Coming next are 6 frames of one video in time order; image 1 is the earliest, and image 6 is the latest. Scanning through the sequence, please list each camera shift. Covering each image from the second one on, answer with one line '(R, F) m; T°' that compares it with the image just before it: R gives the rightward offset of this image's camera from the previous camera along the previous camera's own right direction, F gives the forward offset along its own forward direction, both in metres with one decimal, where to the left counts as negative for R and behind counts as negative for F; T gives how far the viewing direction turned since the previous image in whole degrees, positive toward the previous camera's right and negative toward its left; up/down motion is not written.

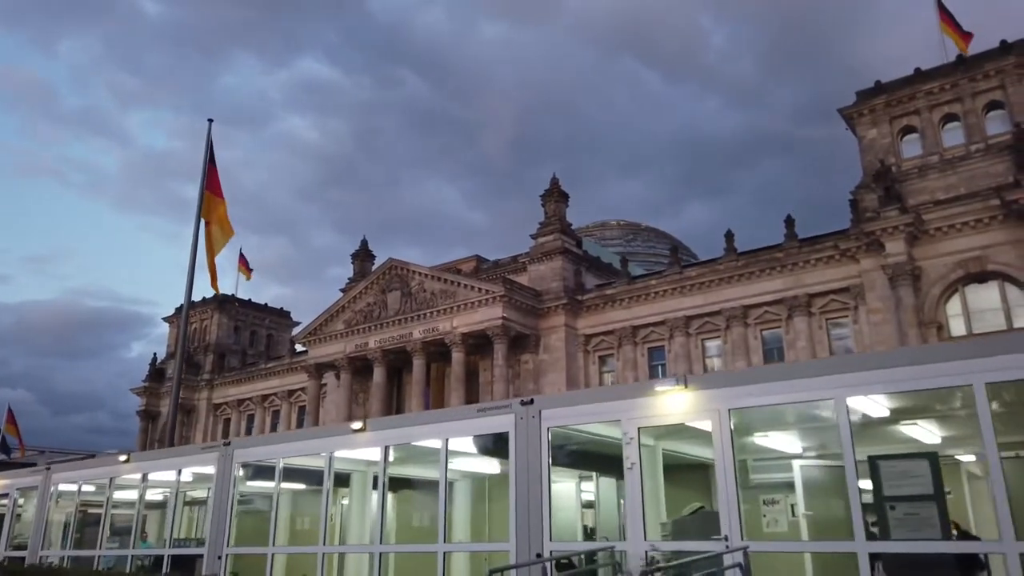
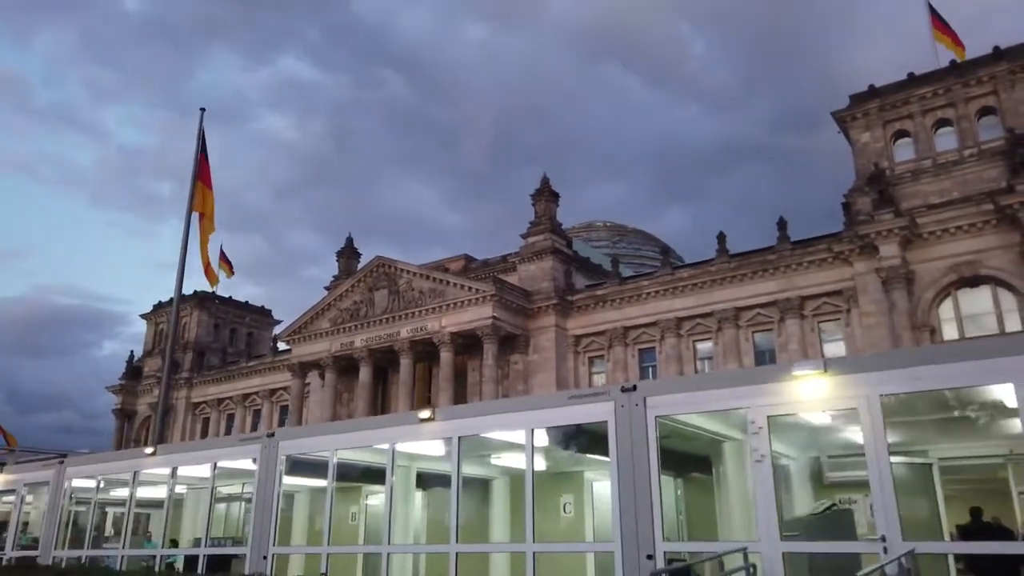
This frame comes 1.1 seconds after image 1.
(-0.7, +0.4) m; +2°
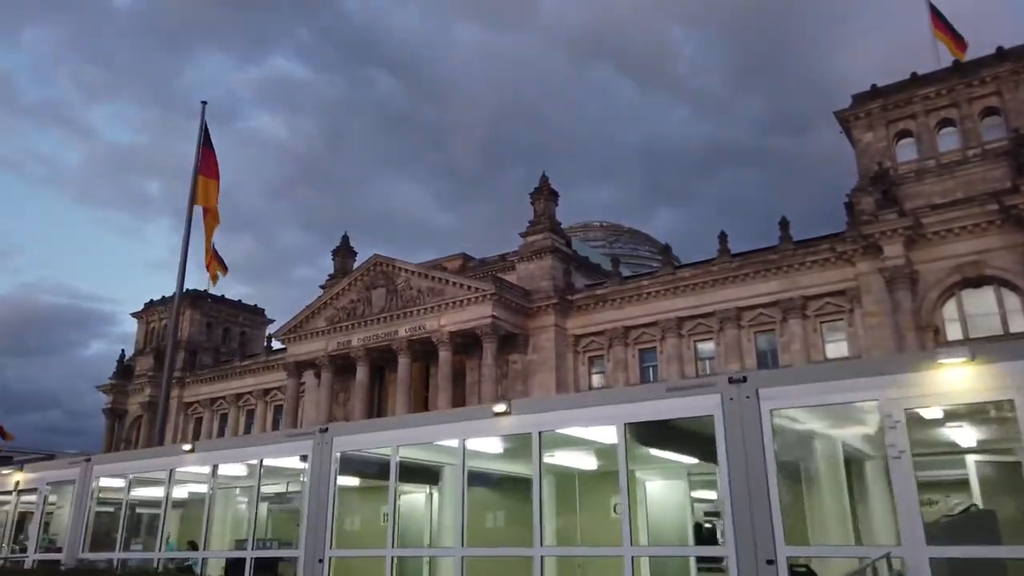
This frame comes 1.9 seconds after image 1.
(-0.6, +0.3) m; +1°
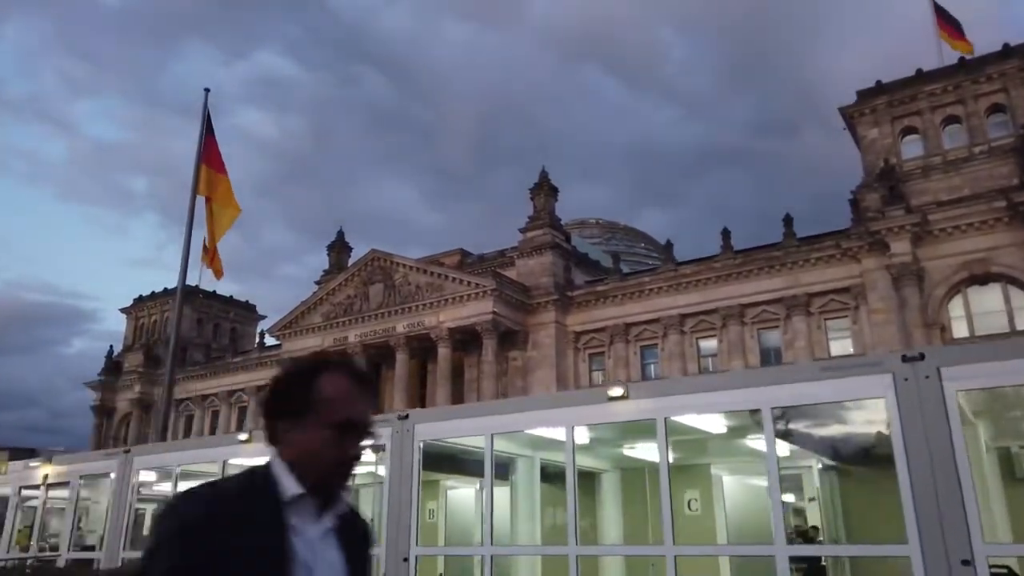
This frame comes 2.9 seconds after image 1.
(-0.7, +0.5) m; +1°
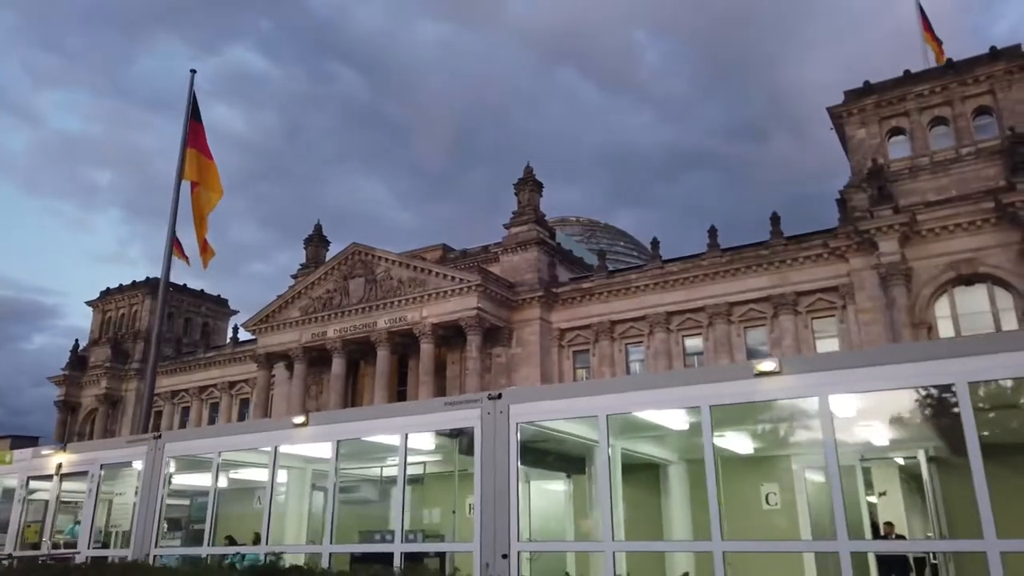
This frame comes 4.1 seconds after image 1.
(-0.8, +0.6) m; +2°
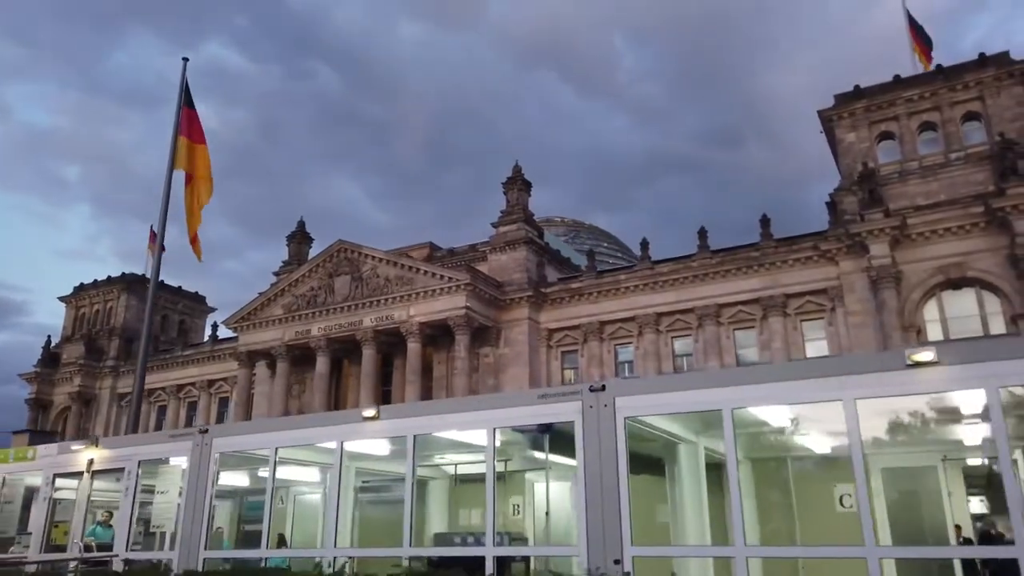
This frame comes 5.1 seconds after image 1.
(-0.7, +0.4) m; +2°
